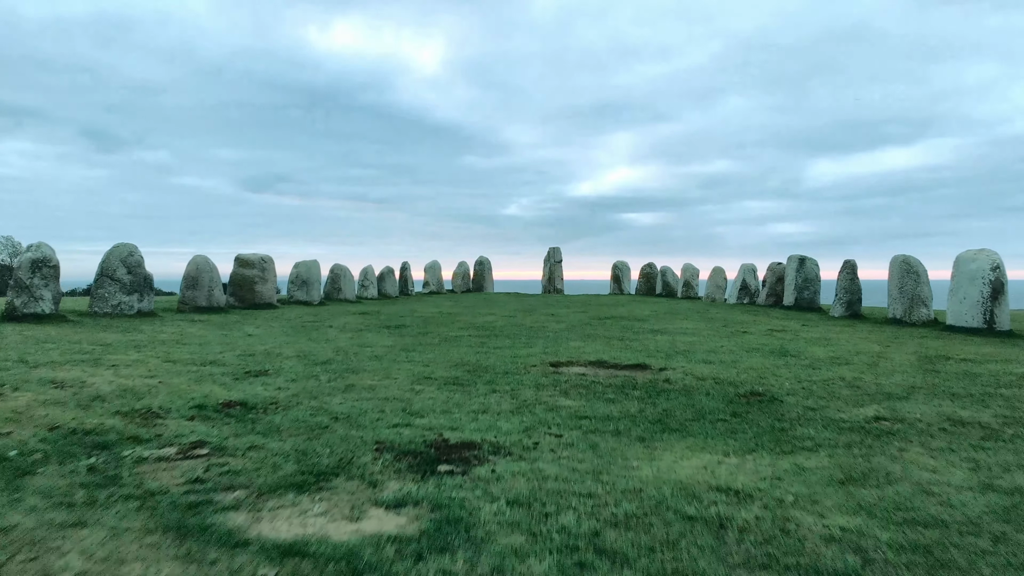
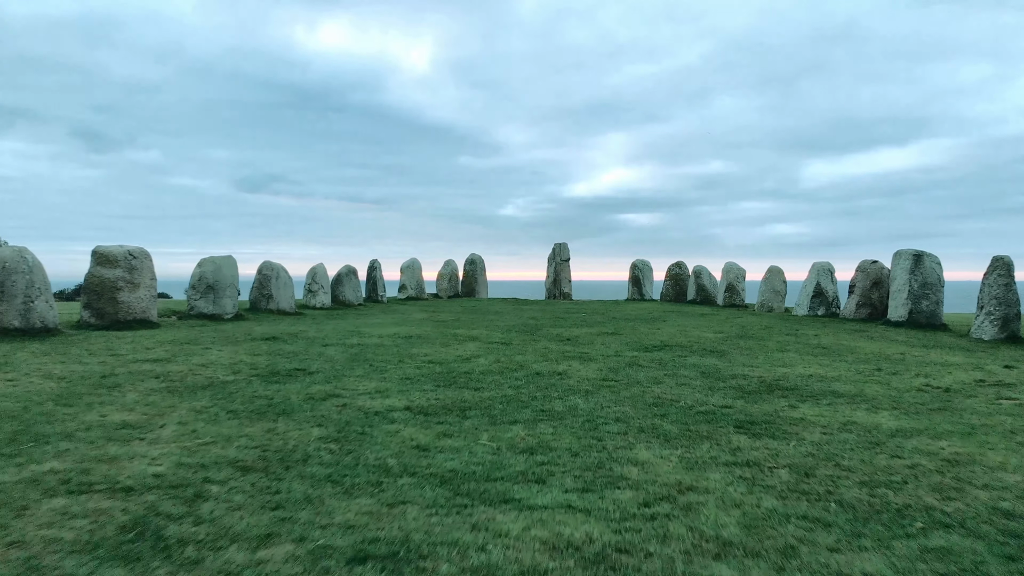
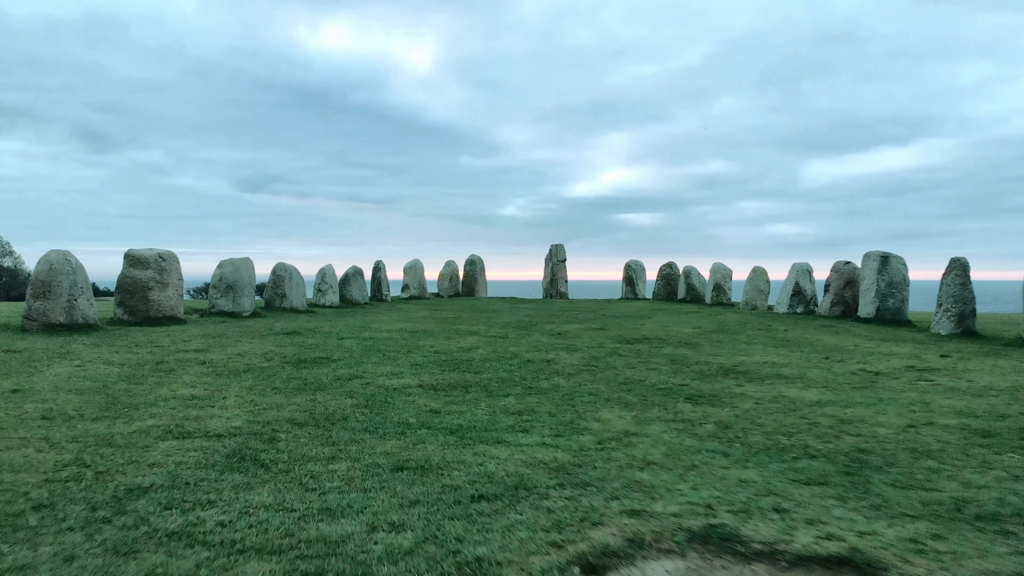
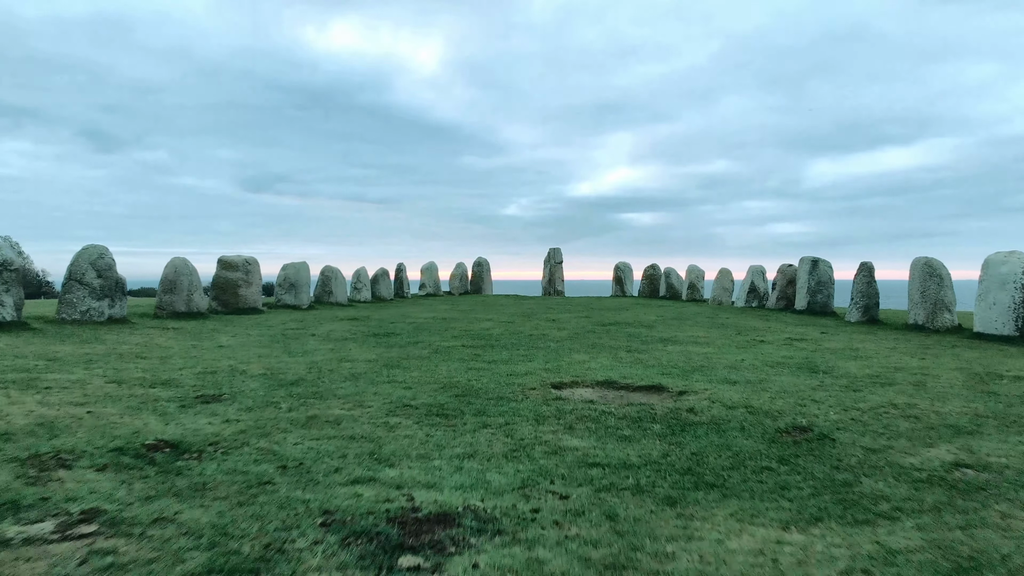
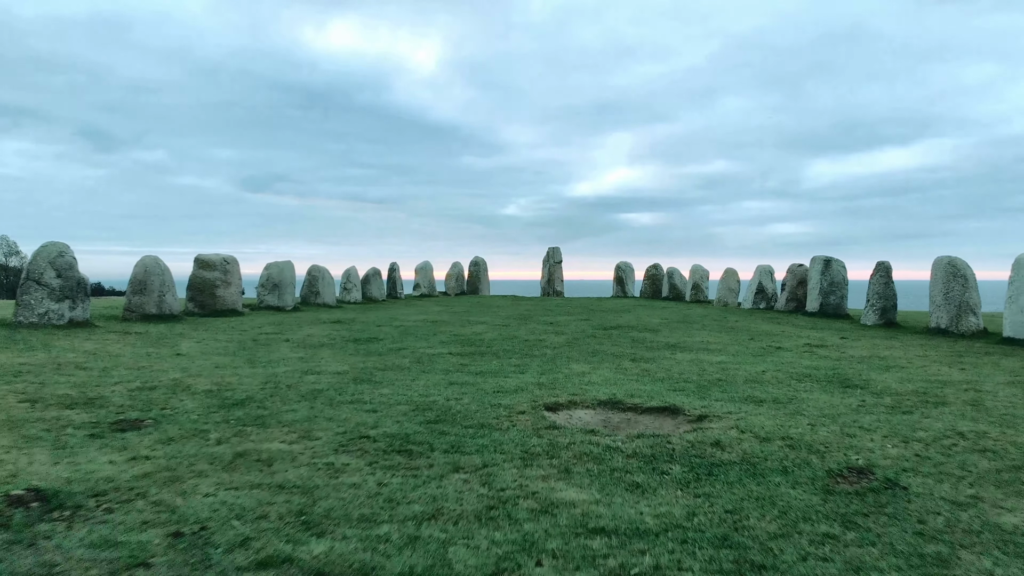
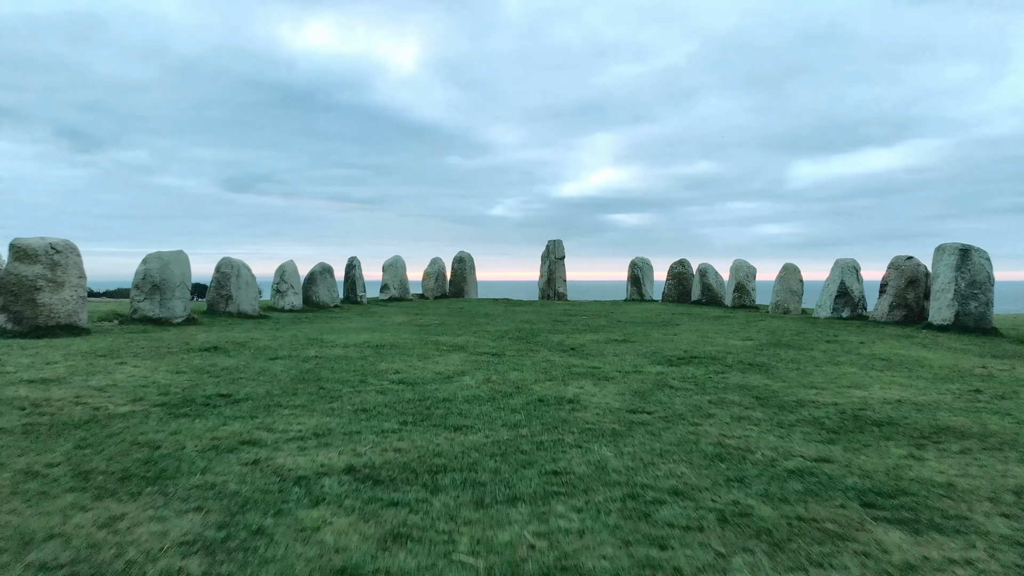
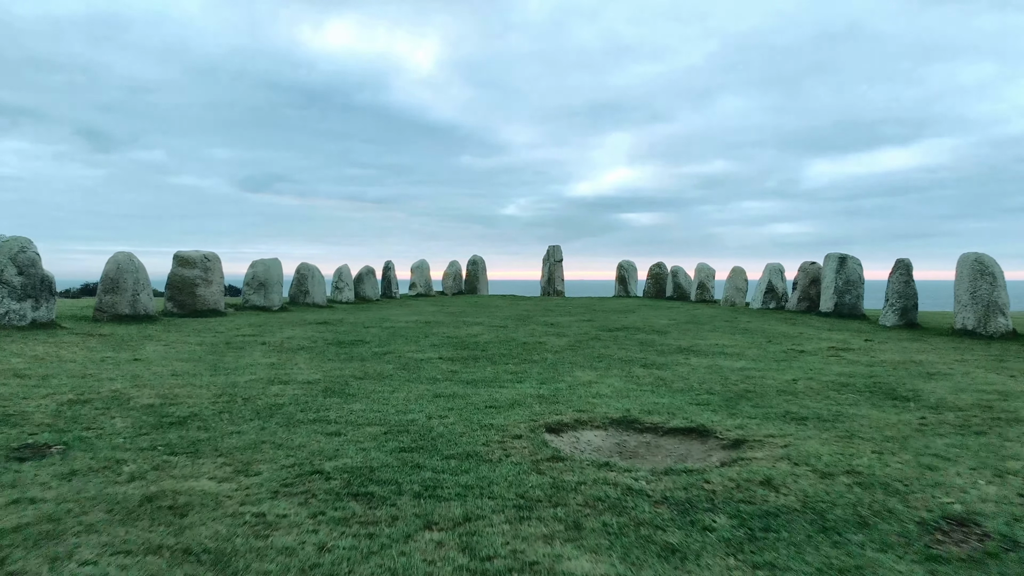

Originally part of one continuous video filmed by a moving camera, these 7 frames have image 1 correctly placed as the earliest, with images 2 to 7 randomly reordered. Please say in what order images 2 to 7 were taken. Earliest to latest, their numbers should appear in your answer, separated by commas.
4, 5, 7, 3, 2, 6
